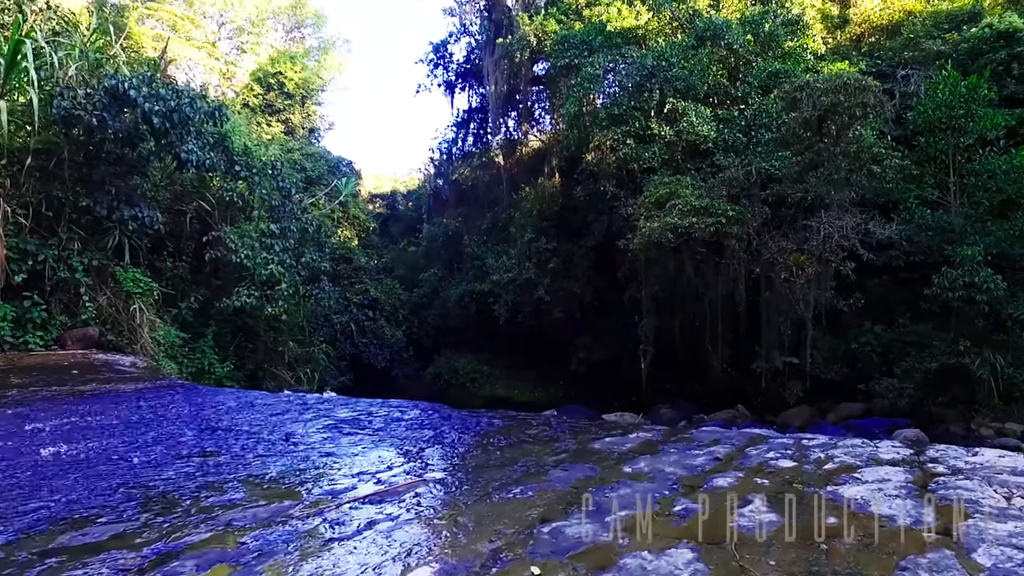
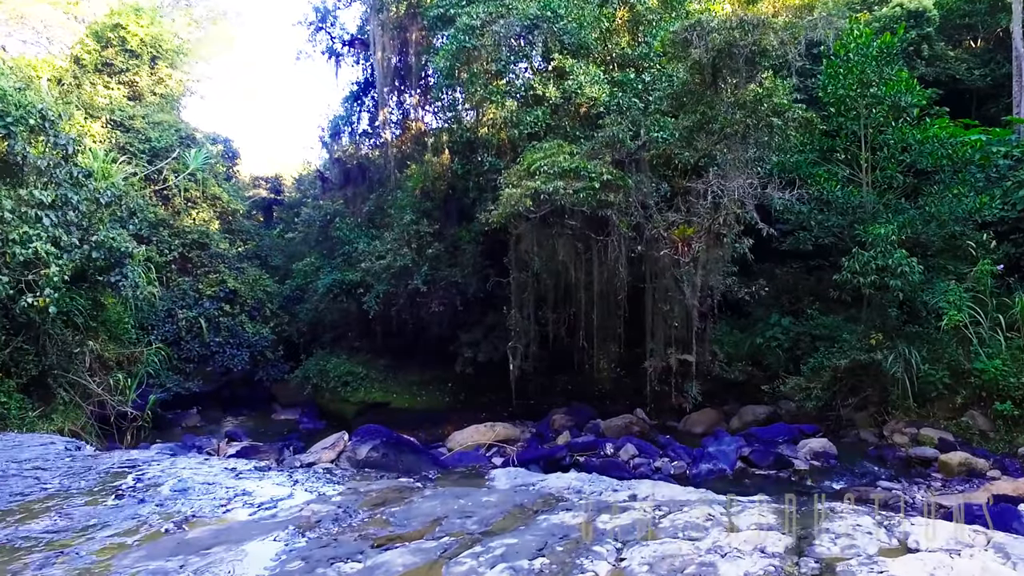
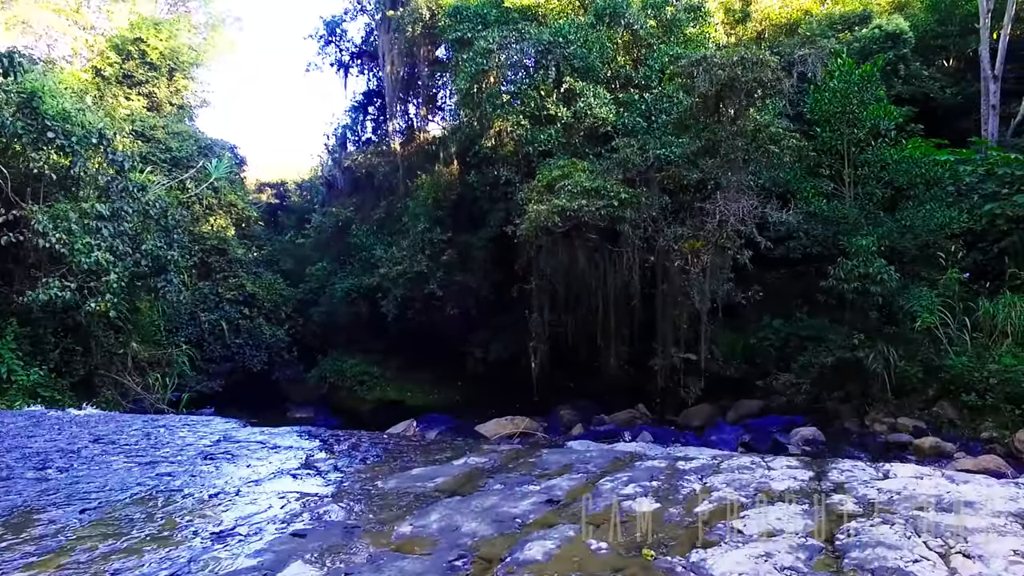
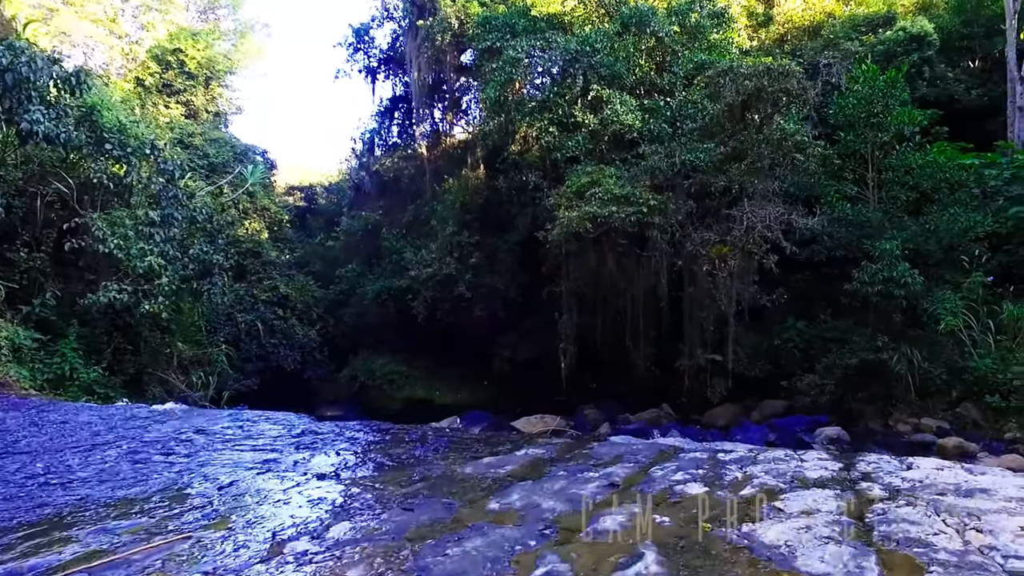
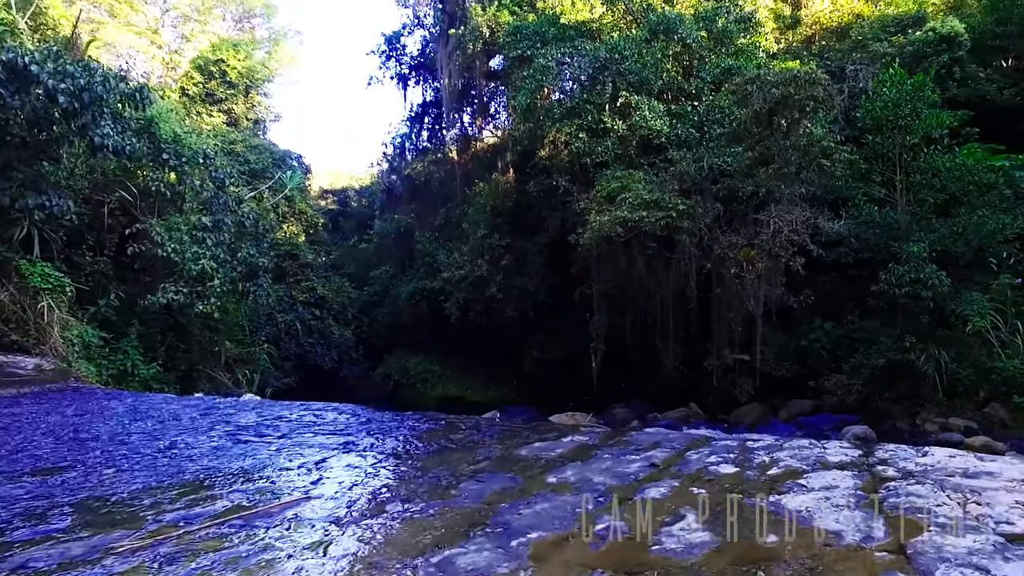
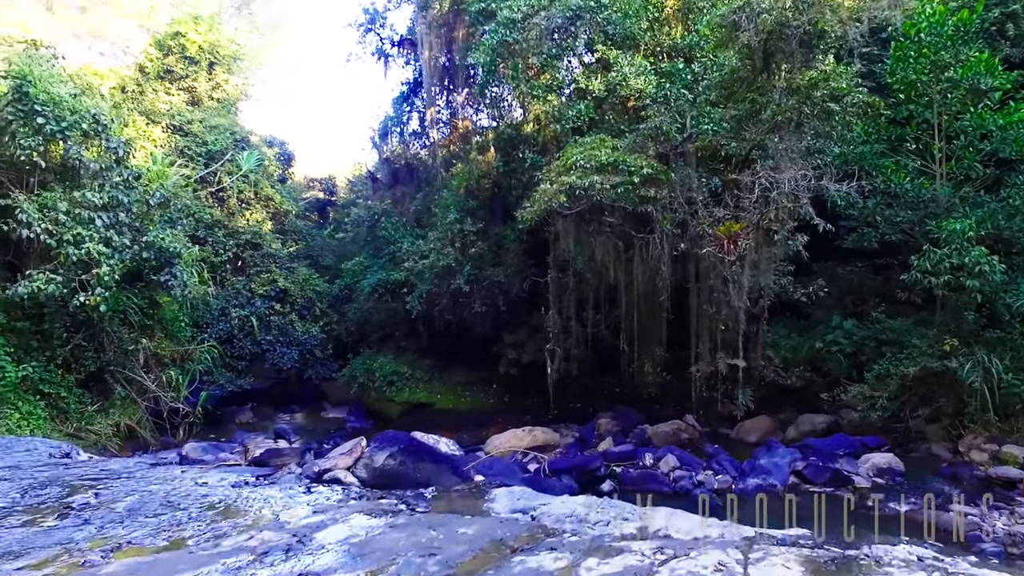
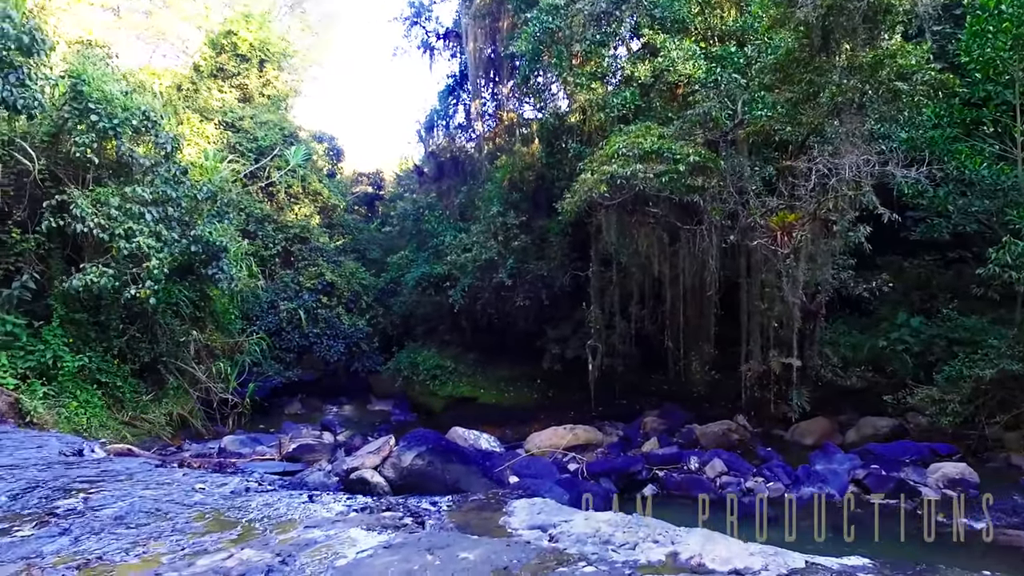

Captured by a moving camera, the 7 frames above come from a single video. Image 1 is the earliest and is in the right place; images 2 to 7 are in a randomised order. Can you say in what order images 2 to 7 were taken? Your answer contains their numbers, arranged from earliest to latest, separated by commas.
5, 4, 3, 2, 6, 7
